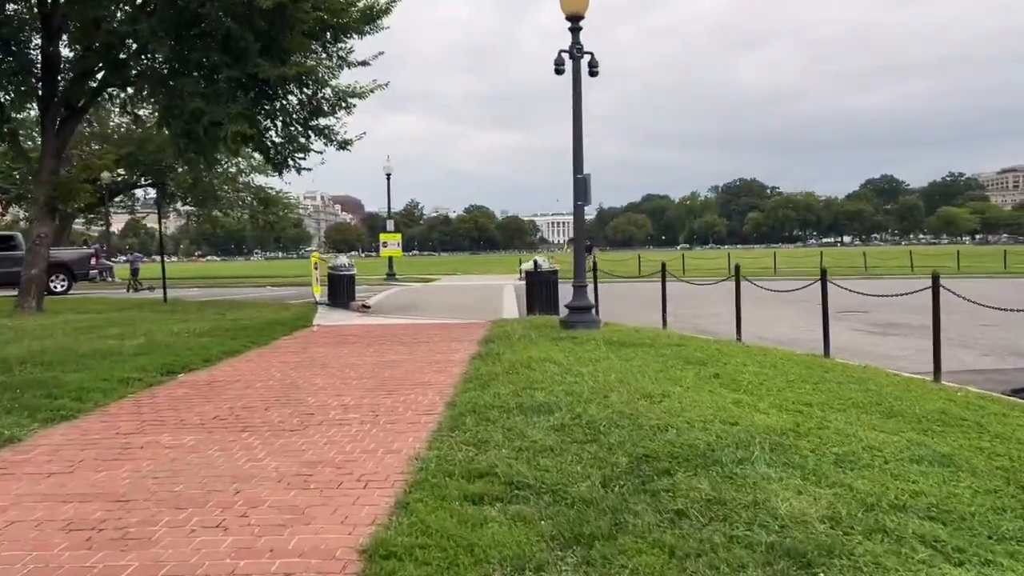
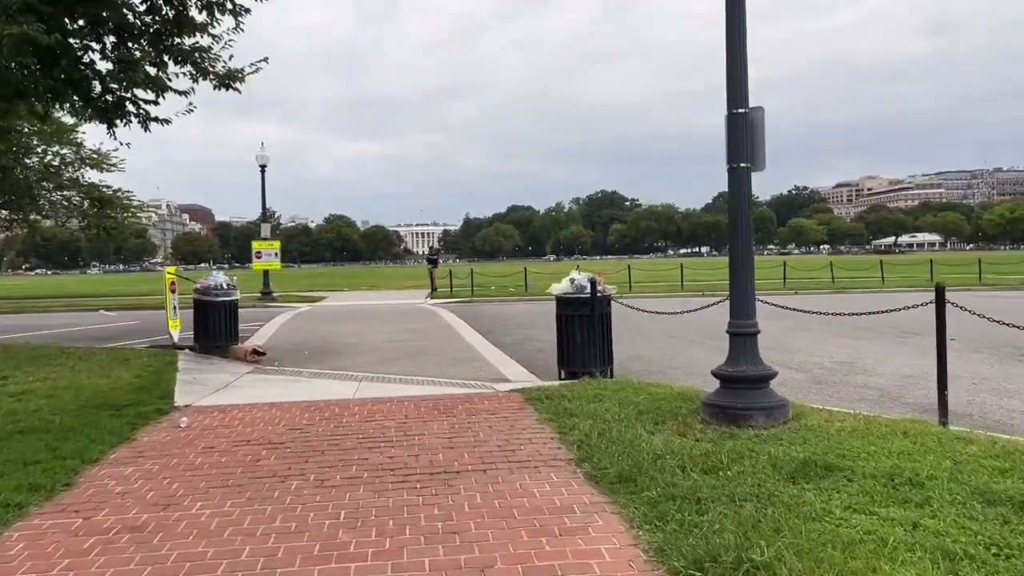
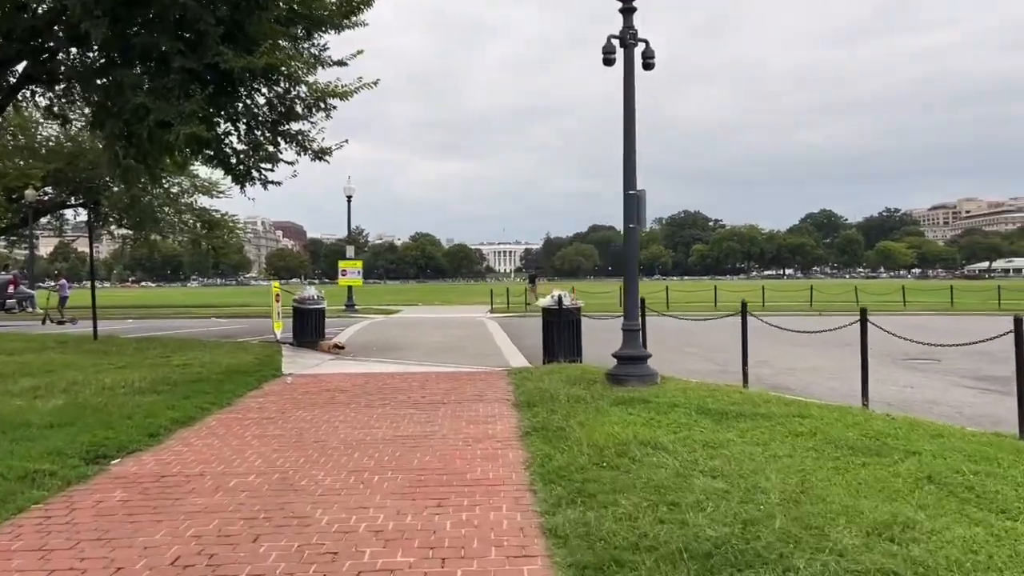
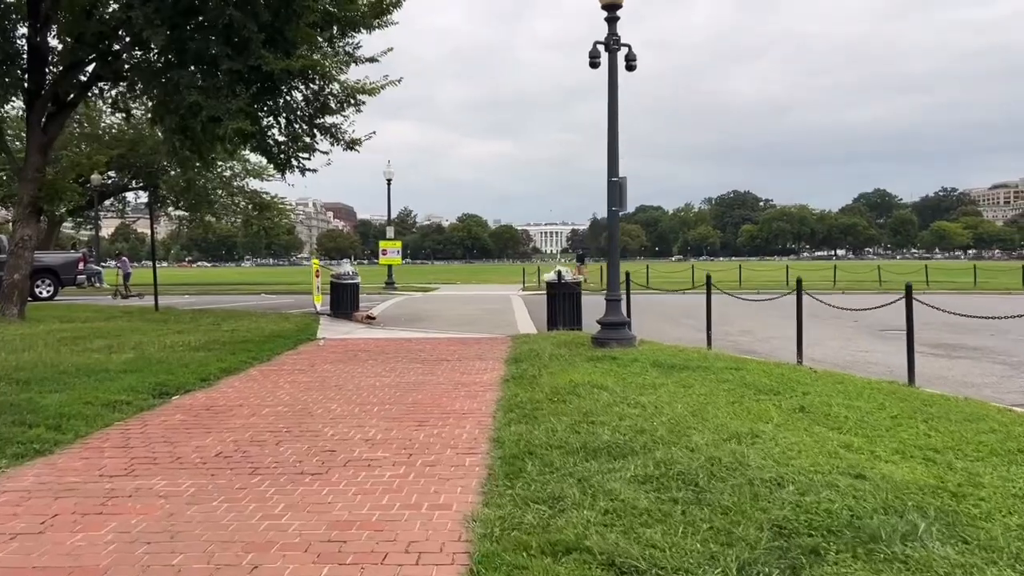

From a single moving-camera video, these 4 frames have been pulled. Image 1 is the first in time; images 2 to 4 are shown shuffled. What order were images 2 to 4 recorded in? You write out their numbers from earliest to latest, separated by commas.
4, 3, 2
